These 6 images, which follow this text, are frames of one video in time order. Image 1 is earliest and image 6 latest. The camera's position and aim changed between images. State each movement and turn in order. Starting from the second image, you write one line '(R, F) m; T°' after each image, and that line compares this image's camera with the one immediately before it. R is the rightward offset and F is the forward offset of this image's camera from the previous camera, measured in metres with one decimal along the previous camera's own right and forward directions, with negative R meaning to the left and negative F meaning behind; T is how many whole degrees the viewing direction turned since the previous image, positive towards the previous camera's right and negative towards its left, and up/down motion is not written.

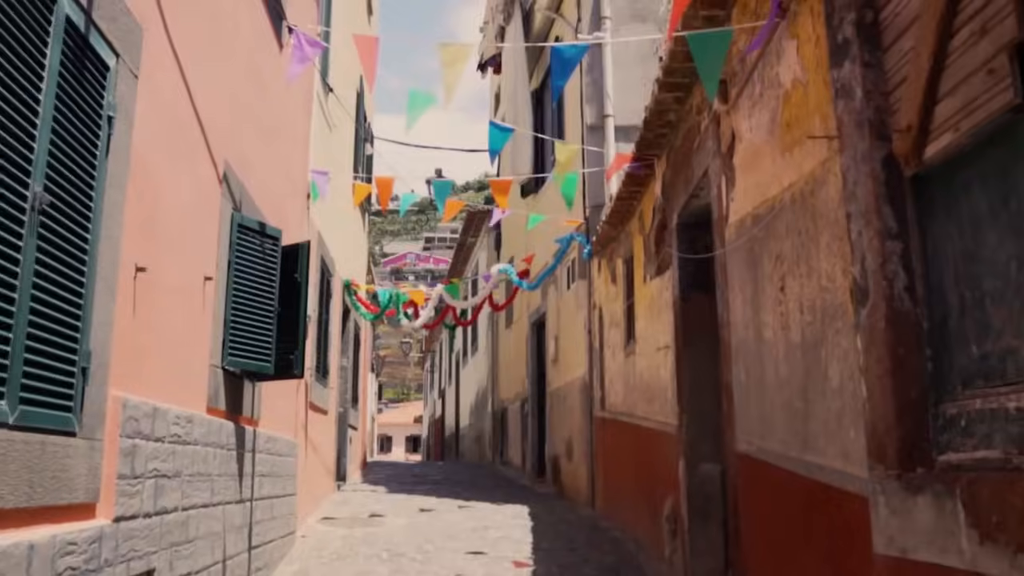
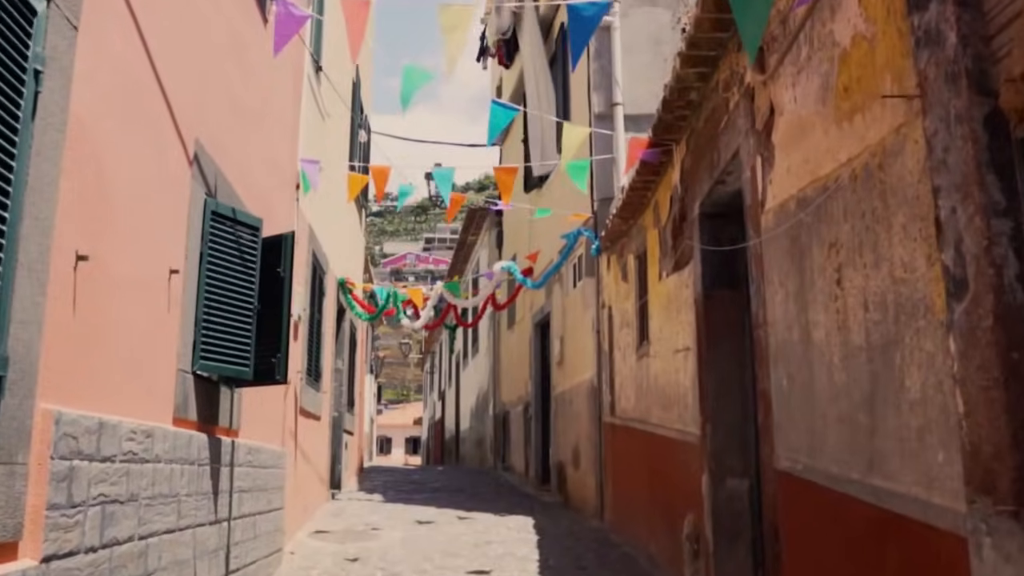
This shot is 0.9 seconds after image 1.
(0.0, +0.5) m; 0°
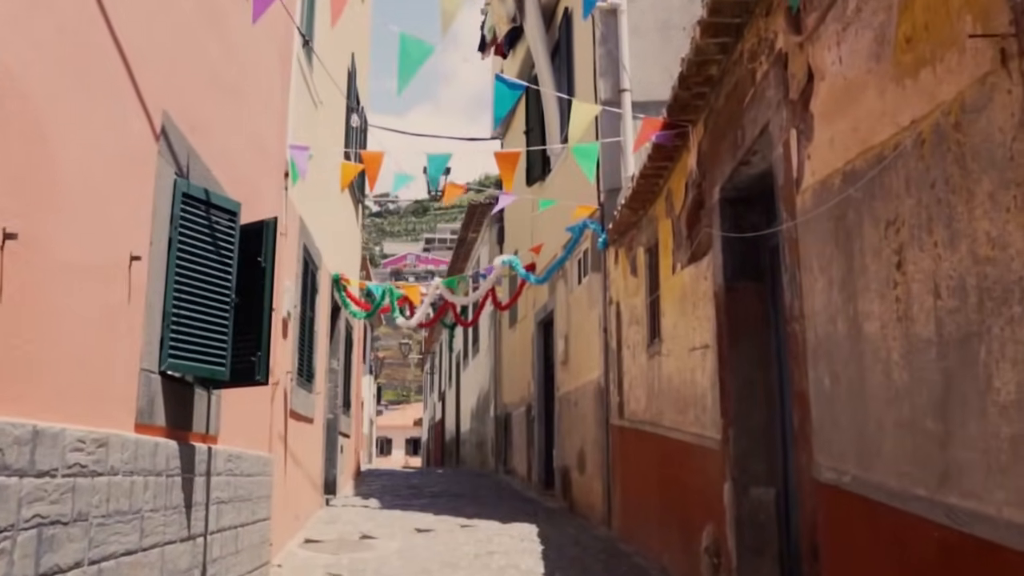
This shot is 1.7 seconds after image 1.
(0.0, +0.4) m; 0°
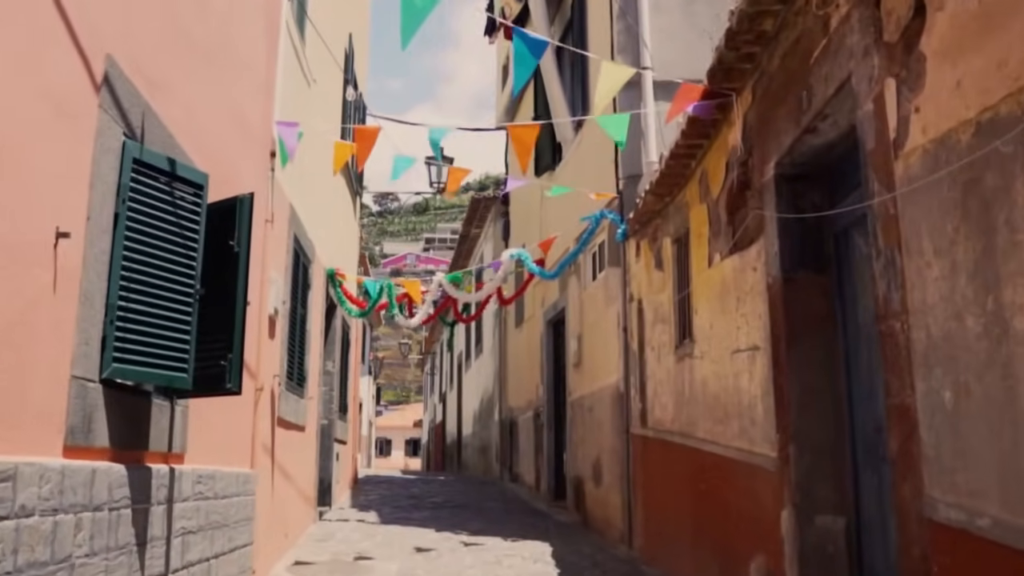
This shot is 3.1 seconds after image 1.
(-0.1, +0.7) m; 0°
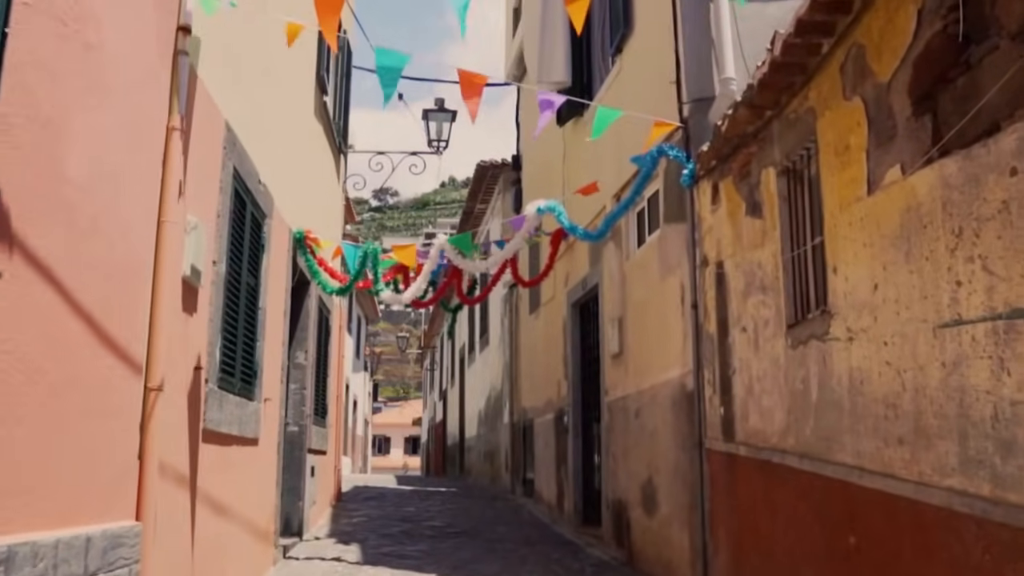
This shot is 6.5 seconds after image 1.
(-0.1, +2.0) m; 0°
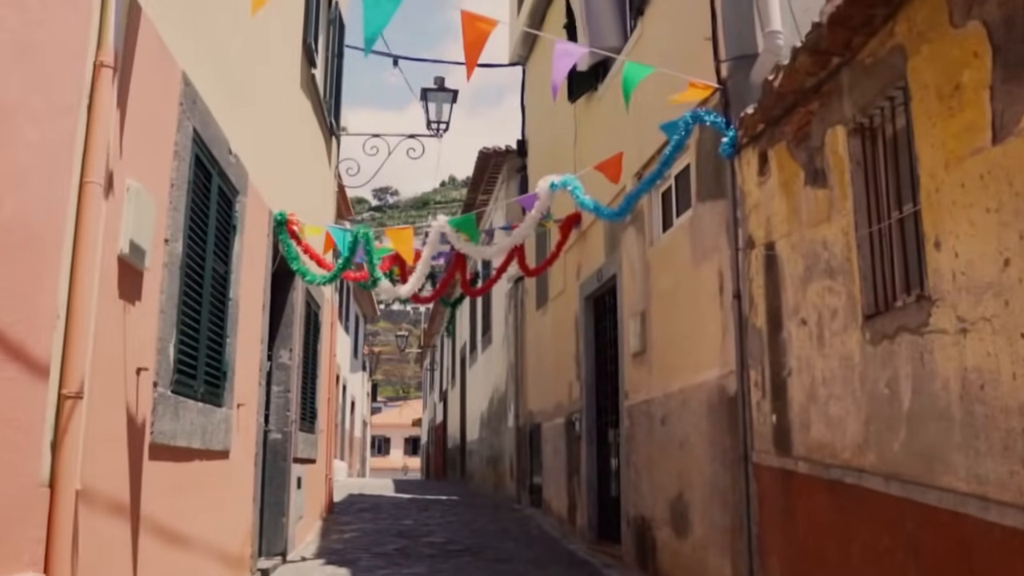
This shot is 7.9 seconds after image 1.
(0.0, +0.8) m; 0°
